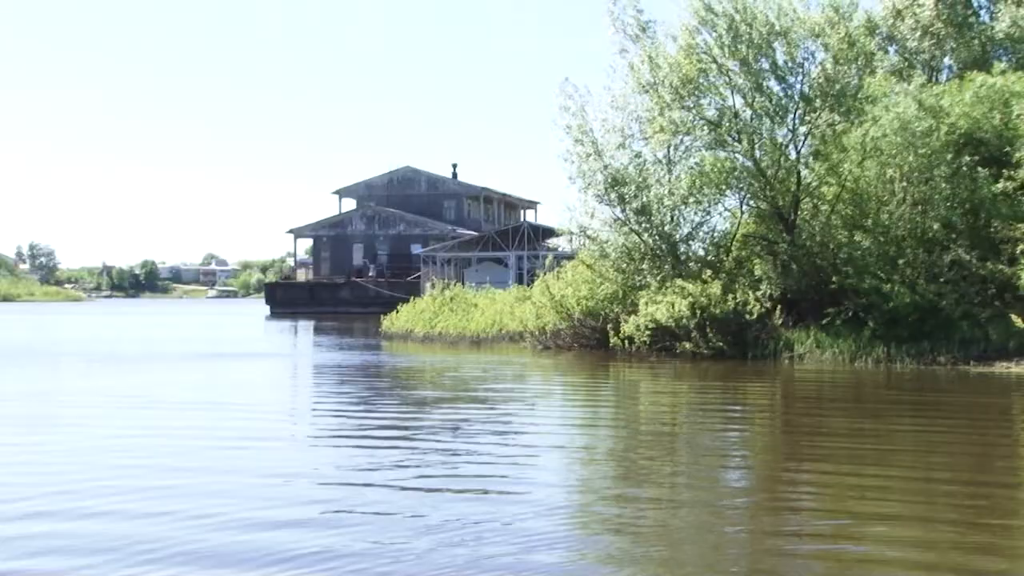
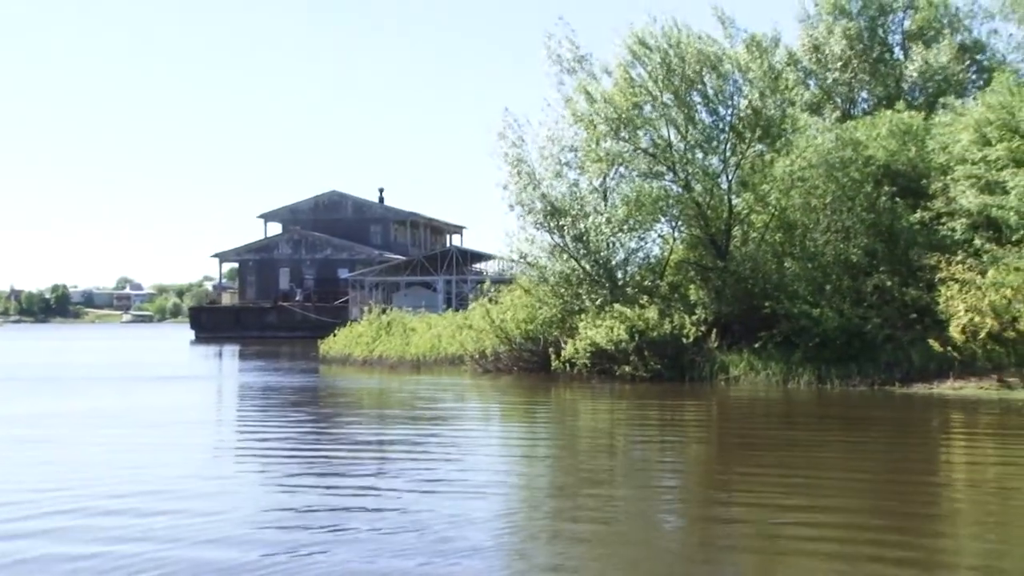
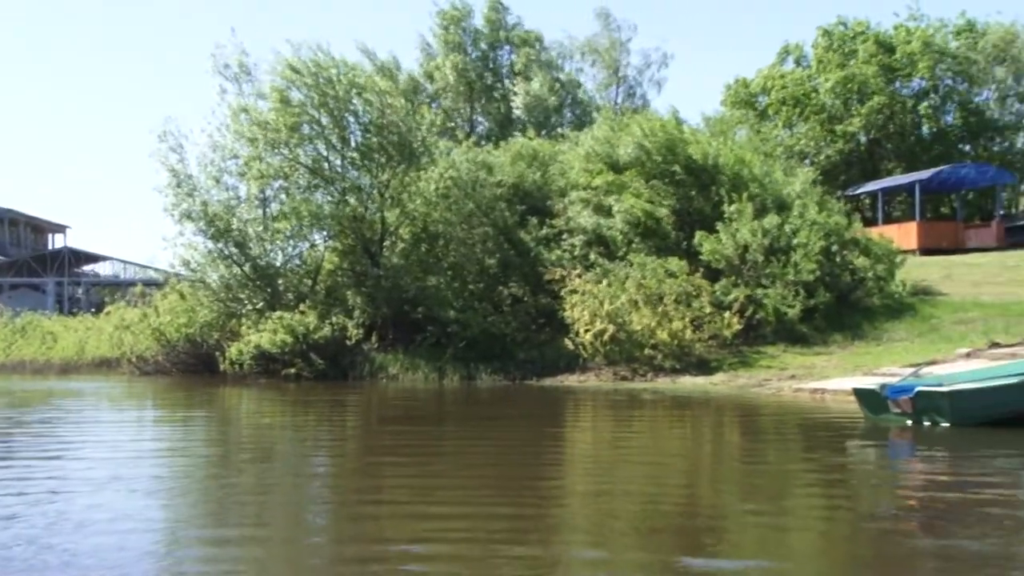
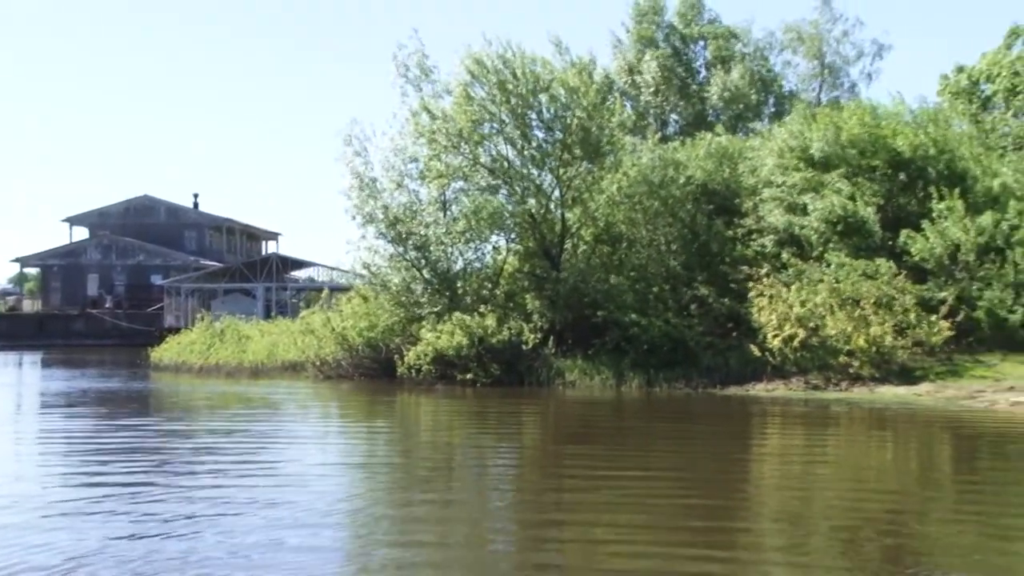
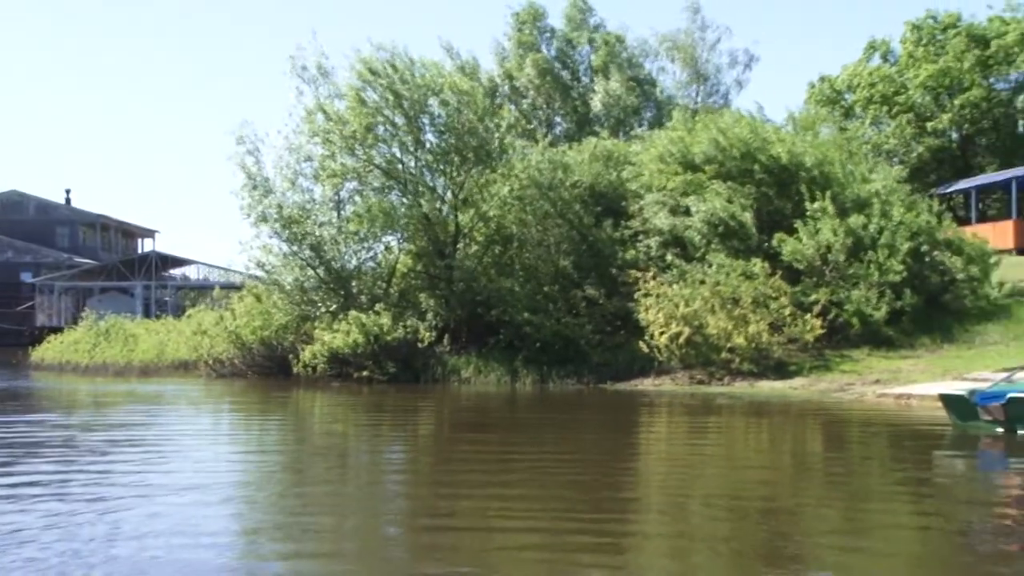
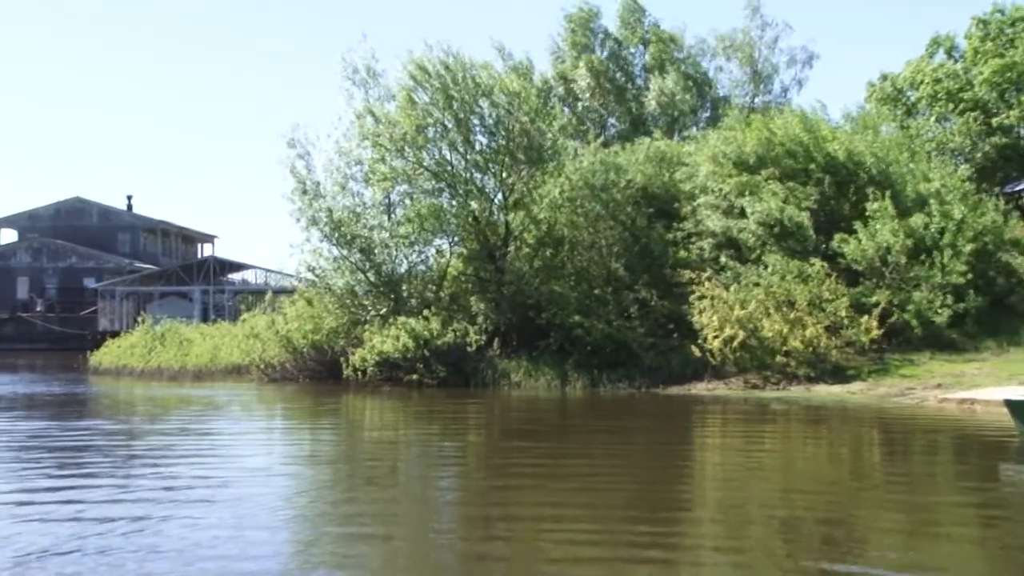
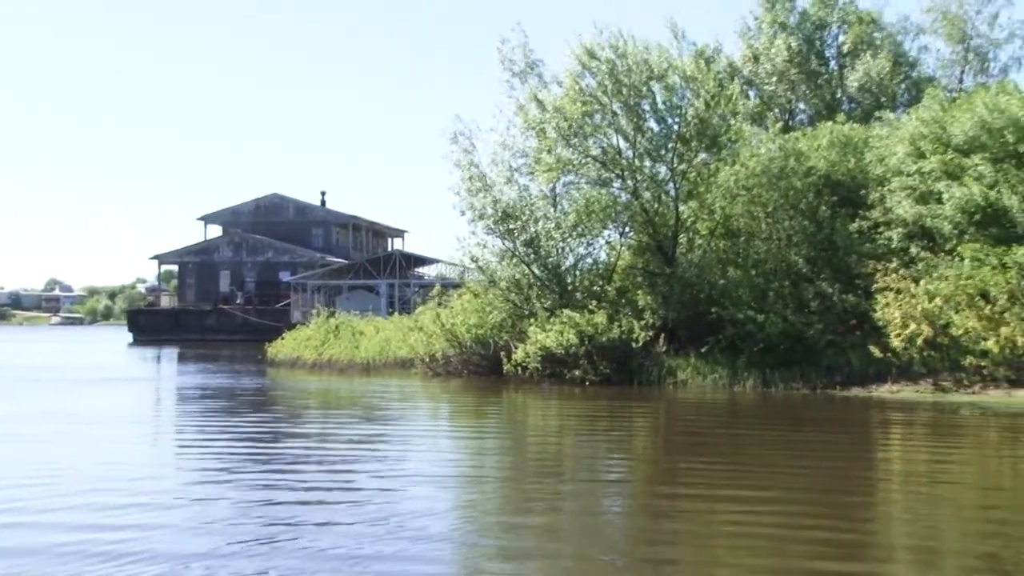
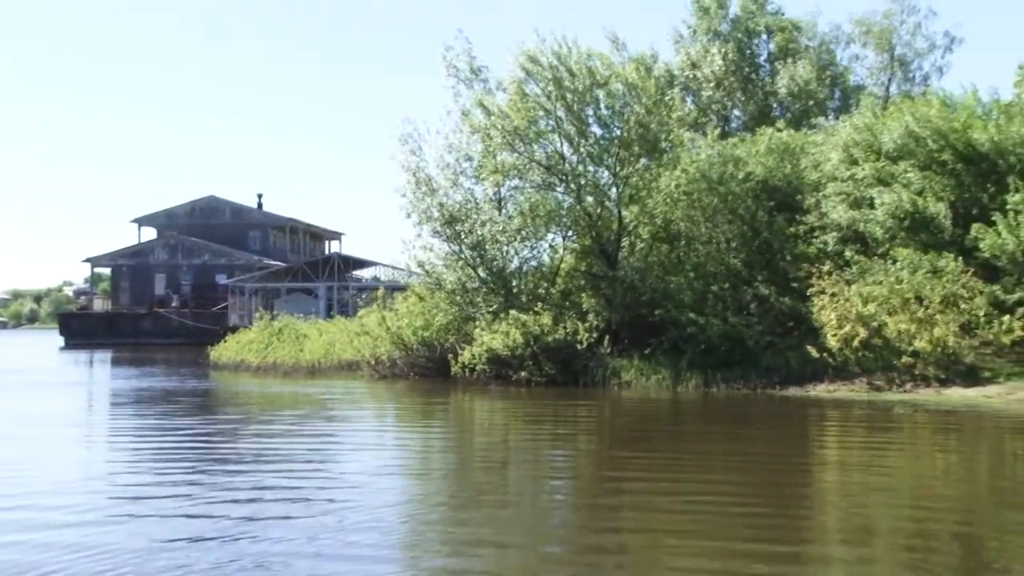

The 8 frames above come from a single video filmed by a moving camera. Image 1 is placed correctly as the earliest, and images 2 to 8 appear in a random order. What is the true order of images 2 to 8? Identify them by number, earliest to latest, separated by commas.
2, 7, 8, 4, 6, 5, 3
